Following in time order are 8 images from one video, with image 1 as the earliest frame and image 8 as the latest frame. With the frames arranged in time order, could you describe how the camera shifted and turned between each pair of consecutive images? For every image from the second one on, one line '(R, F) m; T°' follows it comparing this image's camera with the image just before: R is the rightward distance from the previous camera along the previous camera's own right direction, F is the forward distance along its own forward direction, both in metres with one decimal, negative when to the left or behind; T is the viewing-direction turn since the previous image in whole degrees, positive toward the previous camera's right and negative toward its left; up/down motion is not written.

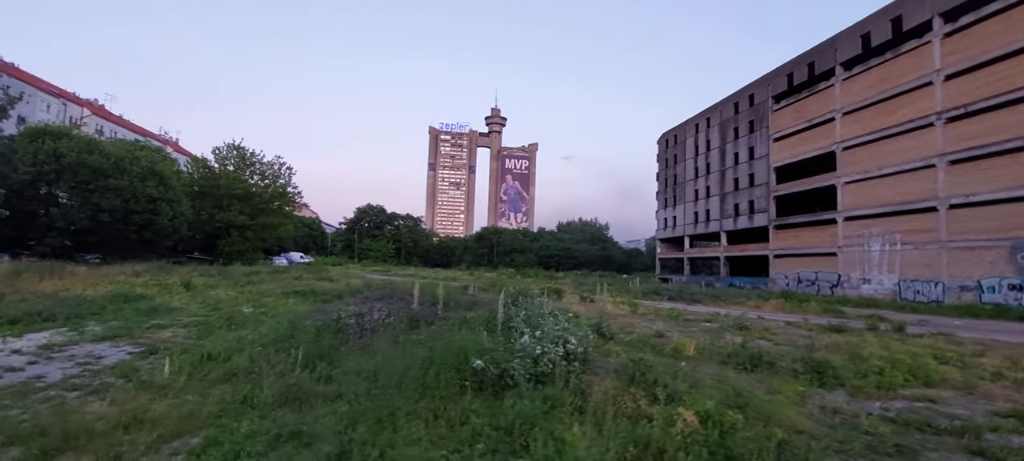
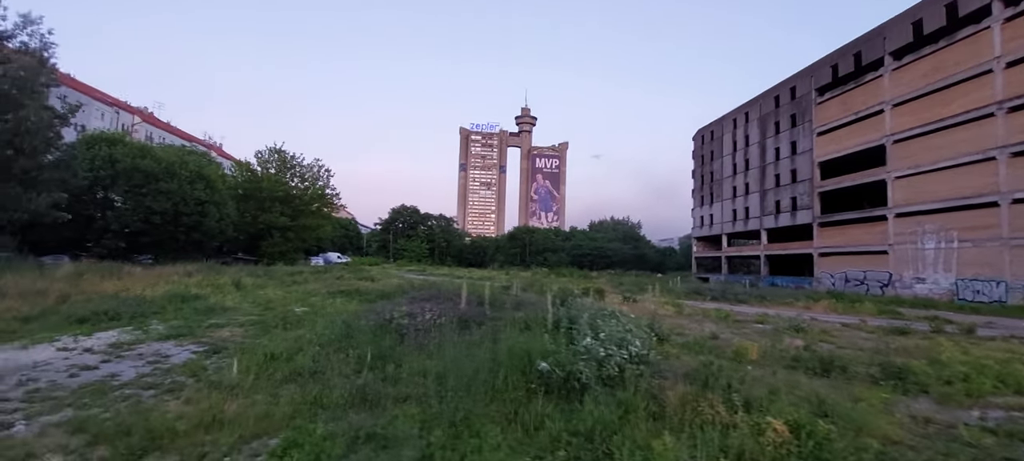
(-0.5, +0.2) m; -3°
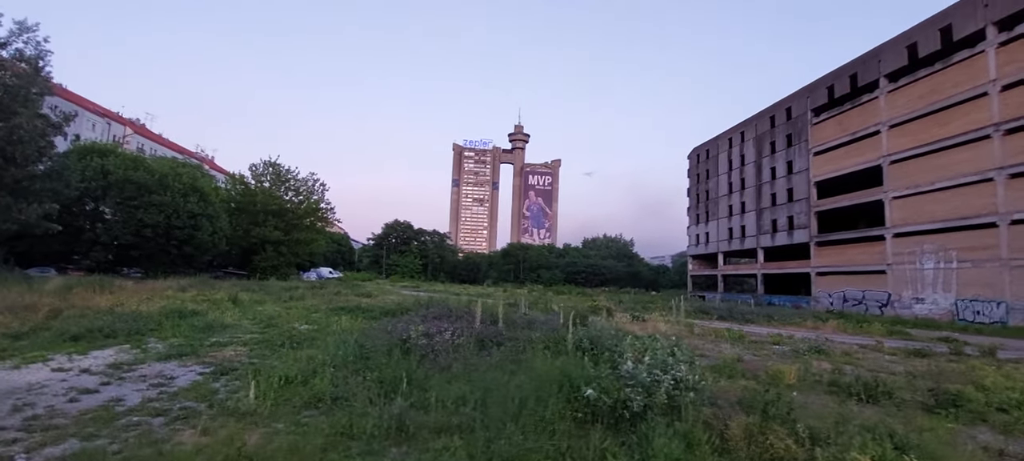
(-0.7, +0.4) m; +1°
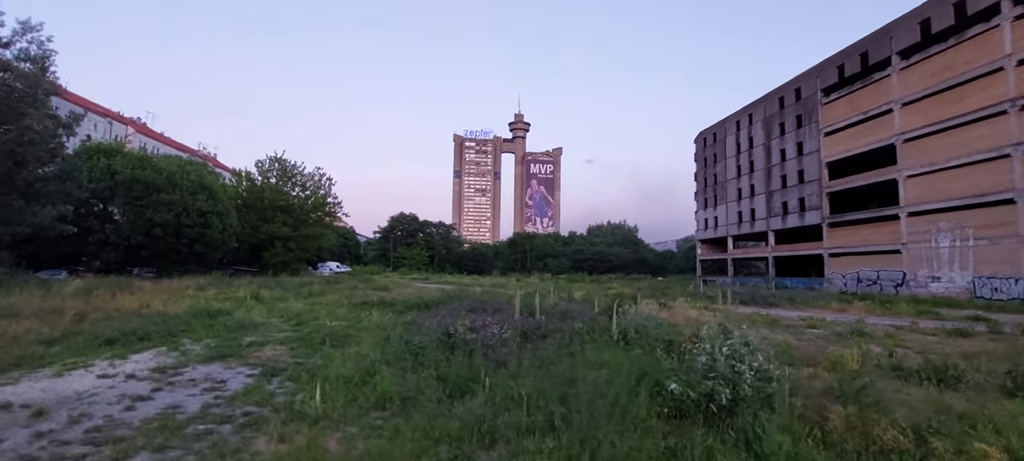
(-0.9, +0.3) m; 0°
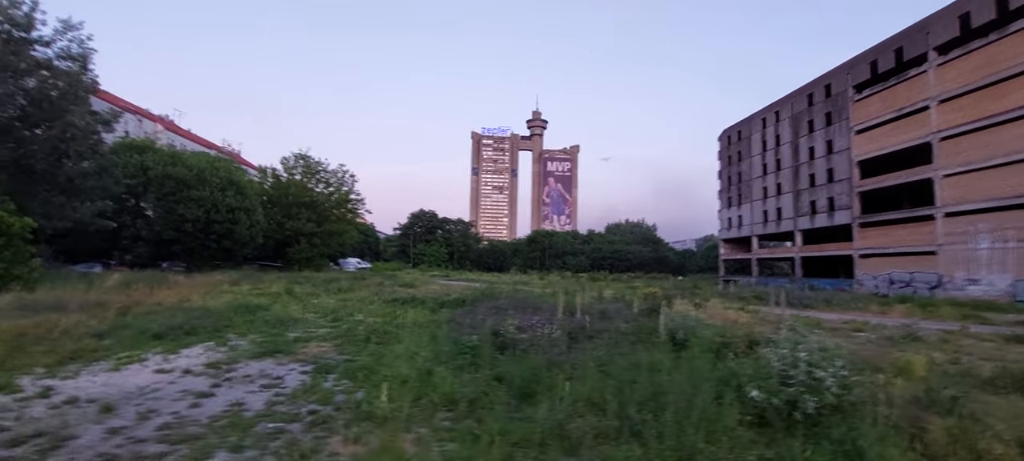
(-0.7, +0.2) m; -2°
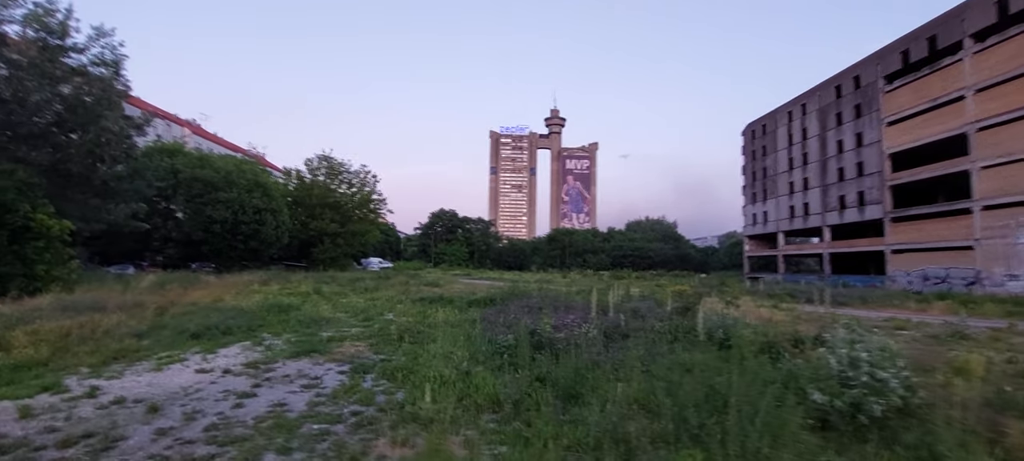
(-0.3, +0.2) m; -2°
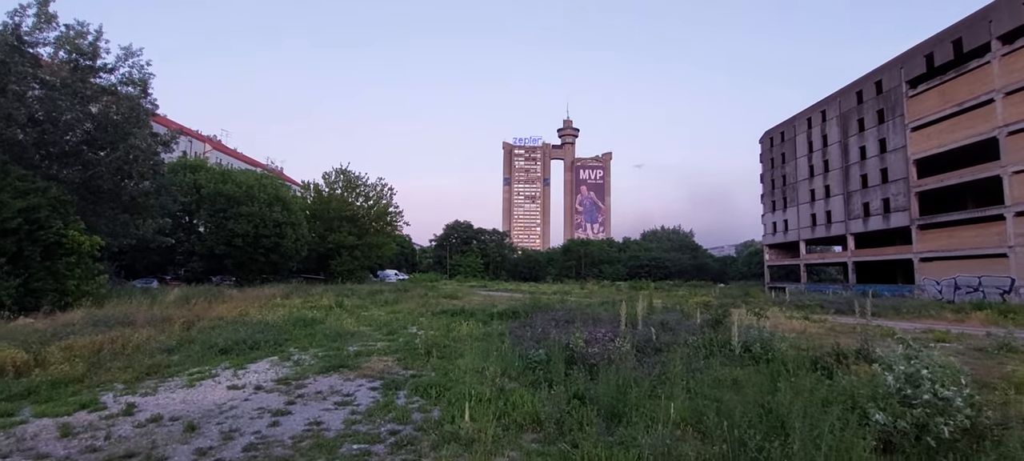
(-0.3, +0.1) m; -2°
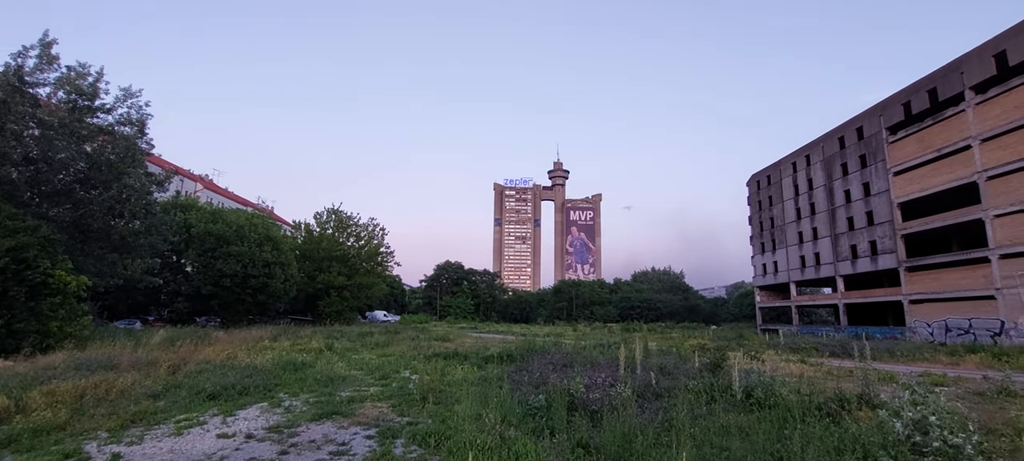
(-0.2, 0.0) m; +1°
